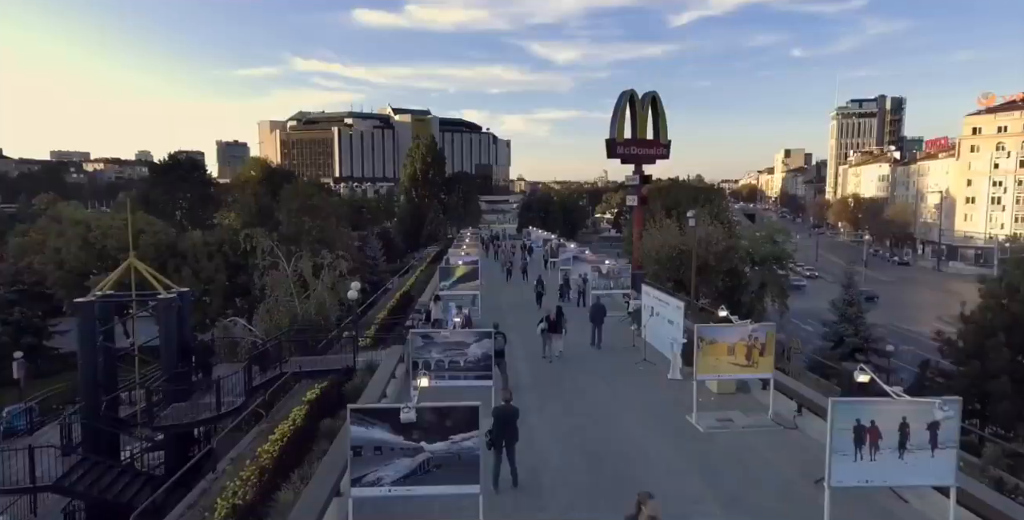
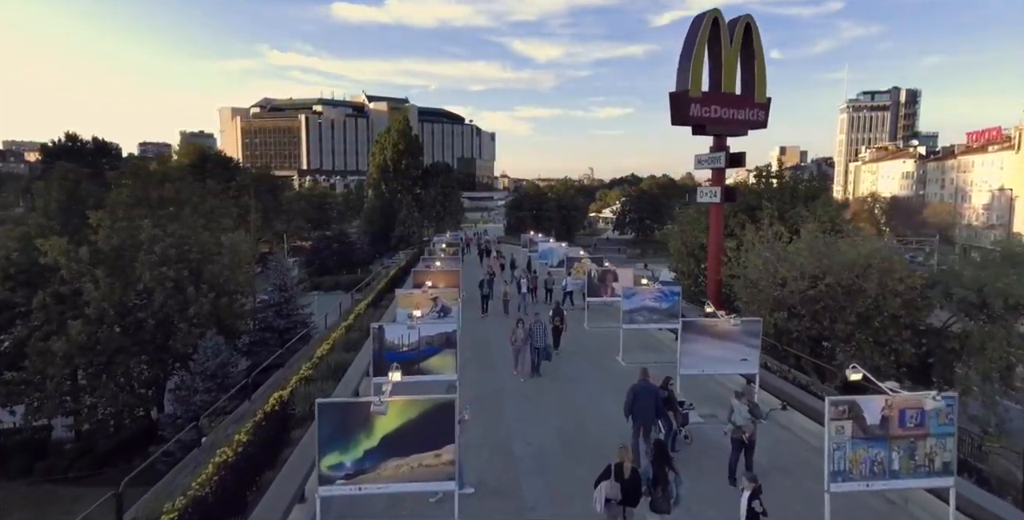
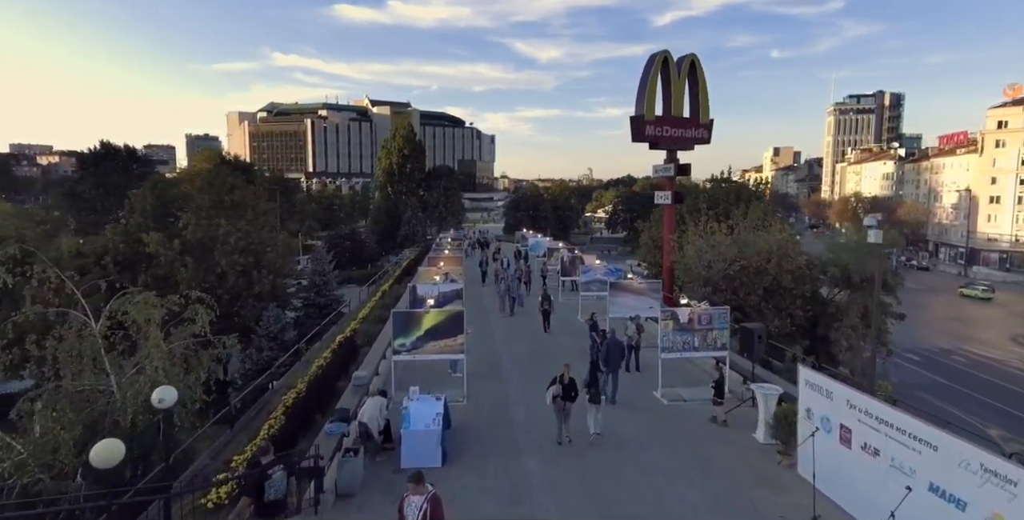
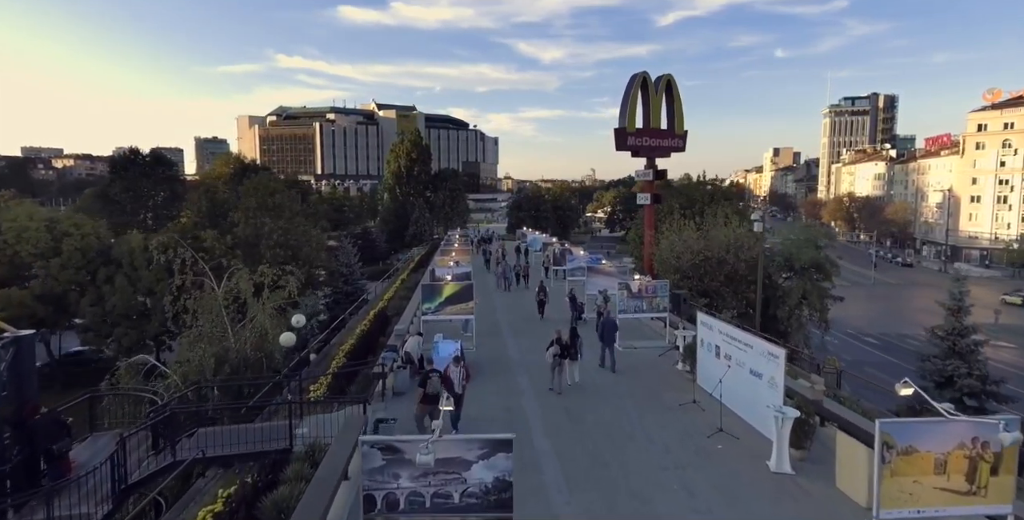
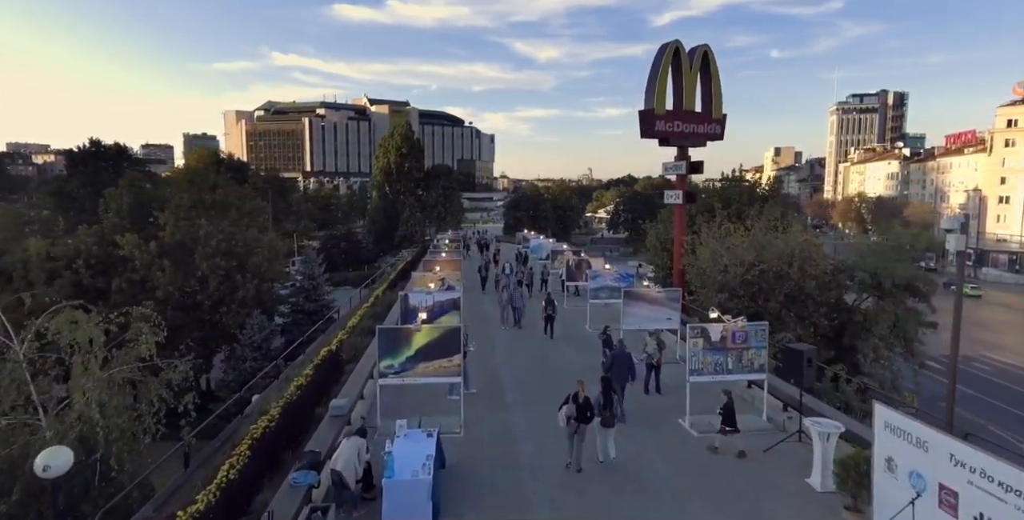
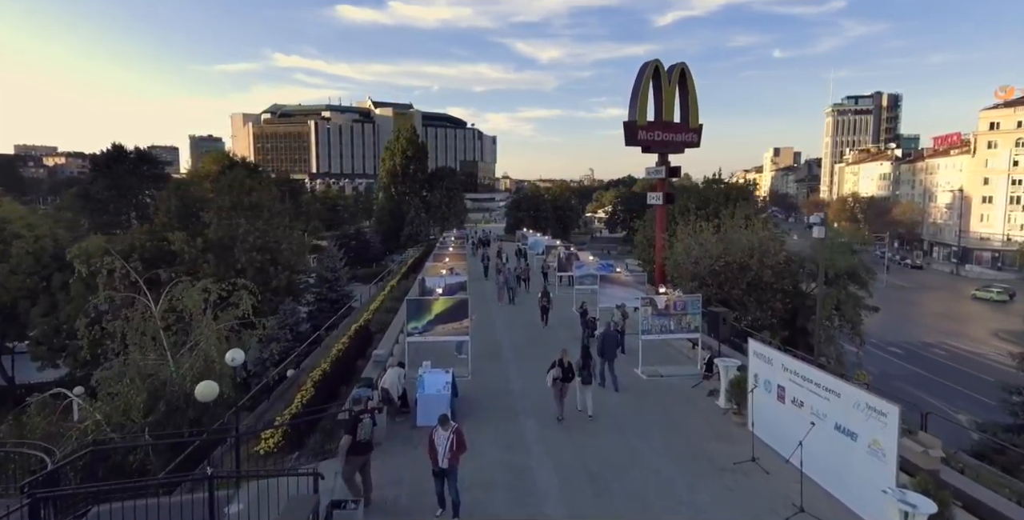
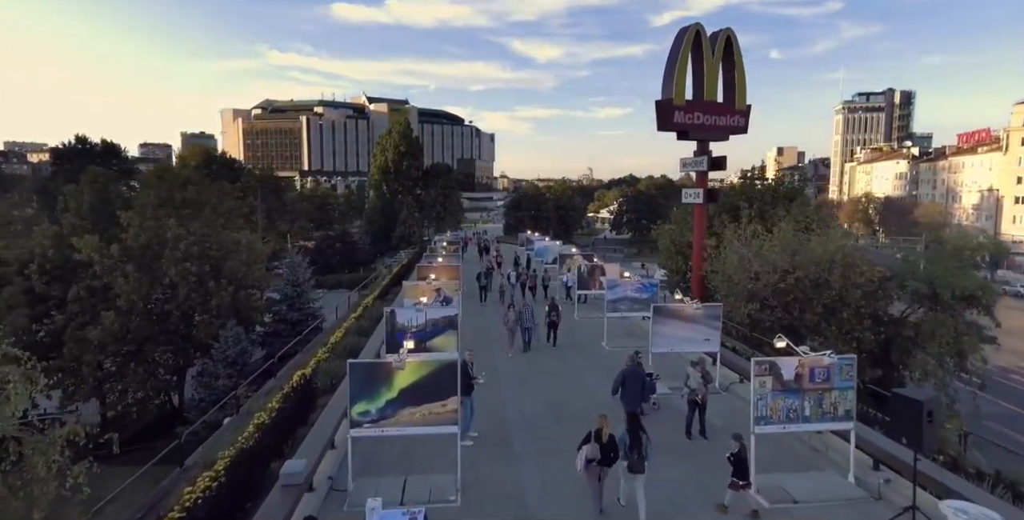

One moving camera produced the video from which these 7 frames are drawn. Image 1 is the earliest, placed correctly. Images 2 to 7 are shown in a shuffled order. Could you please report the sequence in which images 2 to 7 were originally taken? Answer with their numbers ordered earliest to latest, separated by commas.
4, 6, 3, 5, 7, 2
